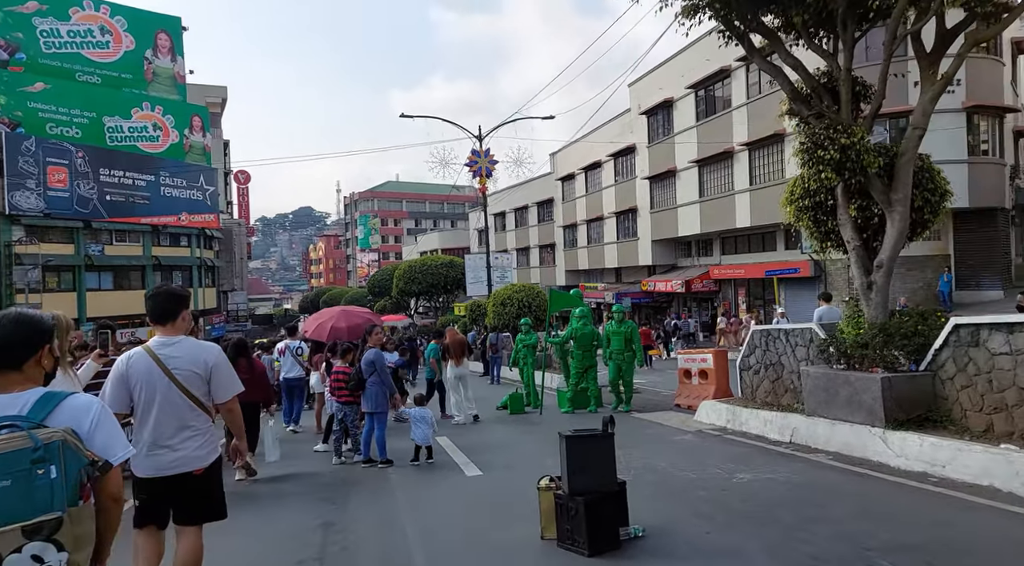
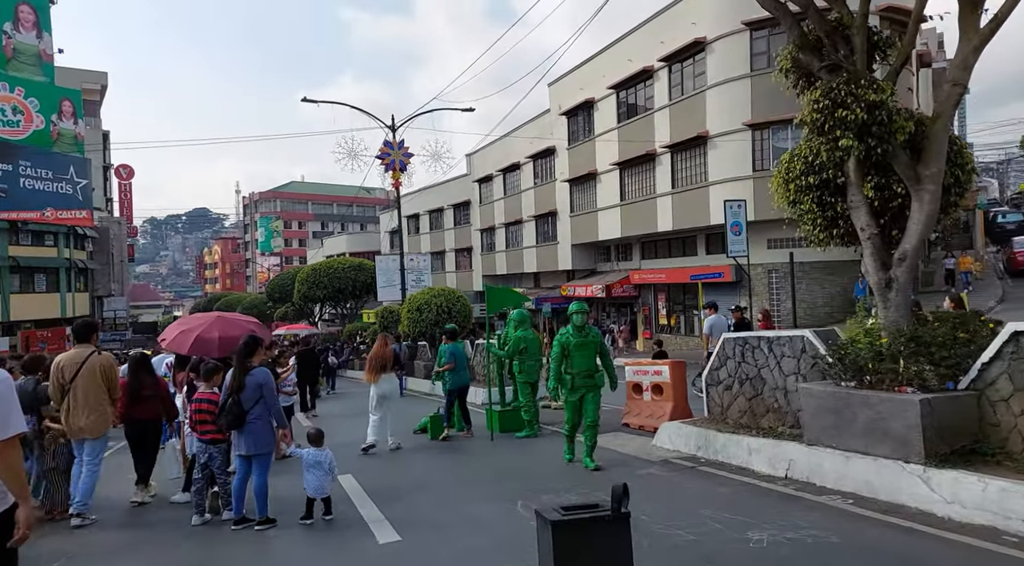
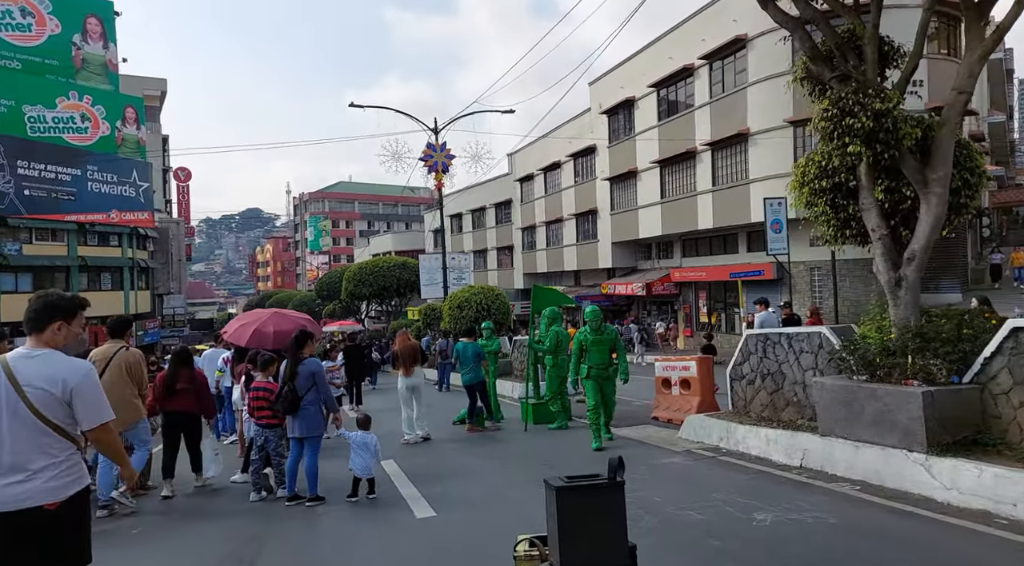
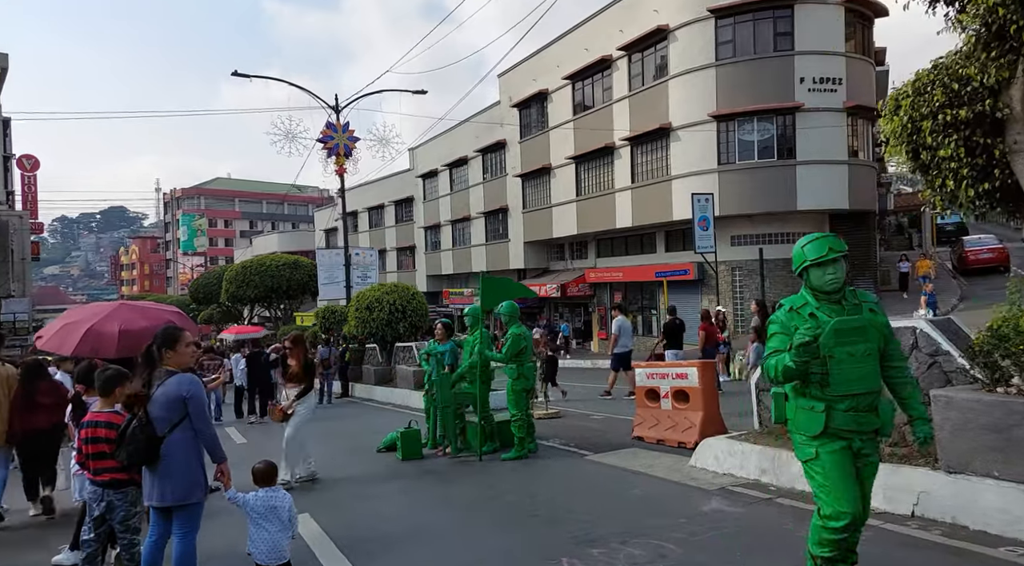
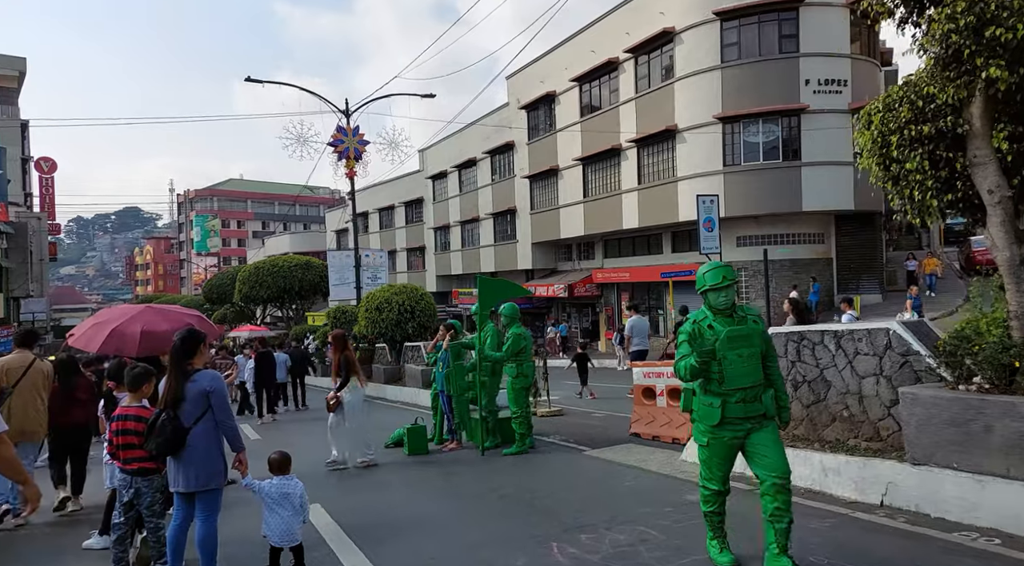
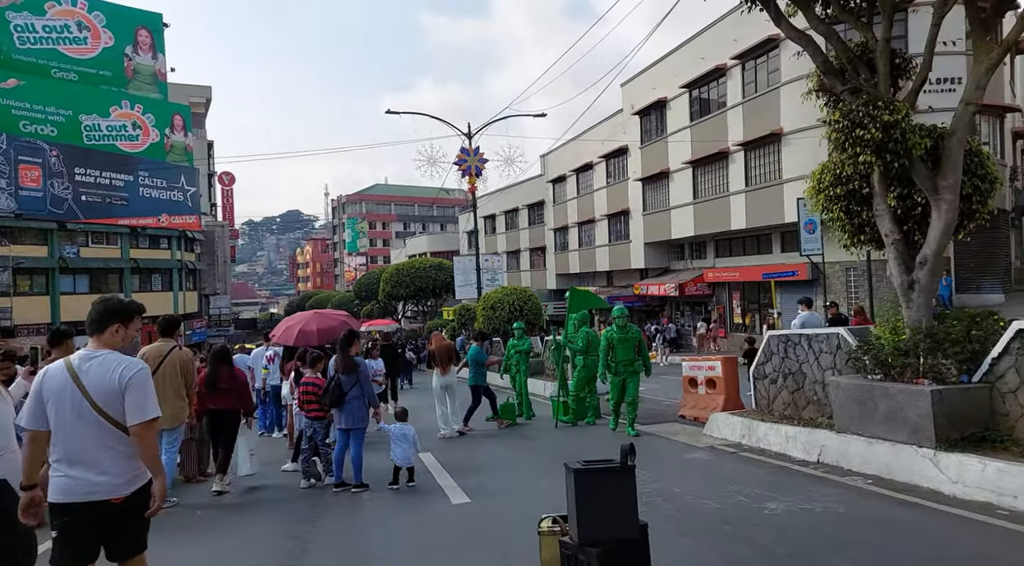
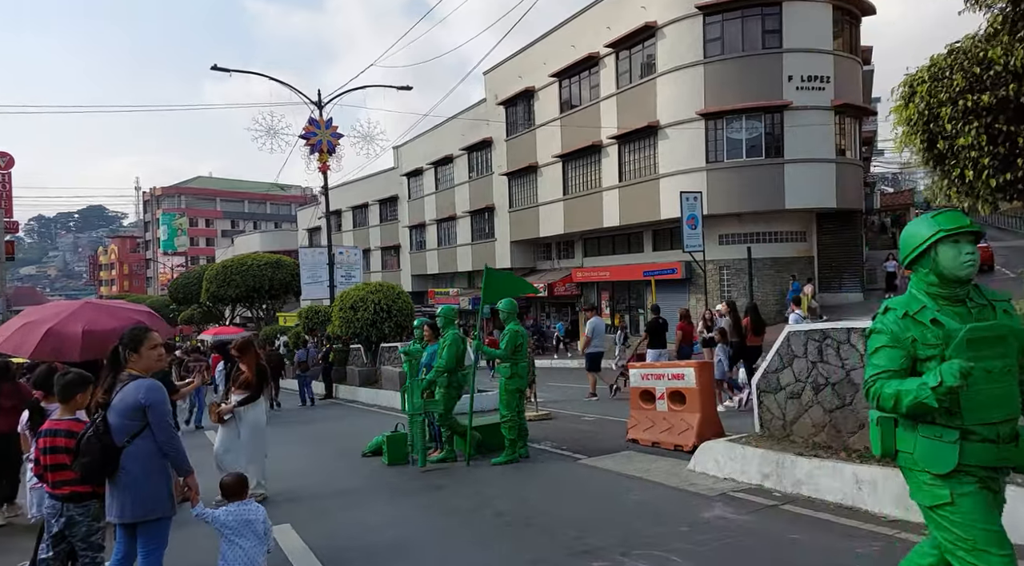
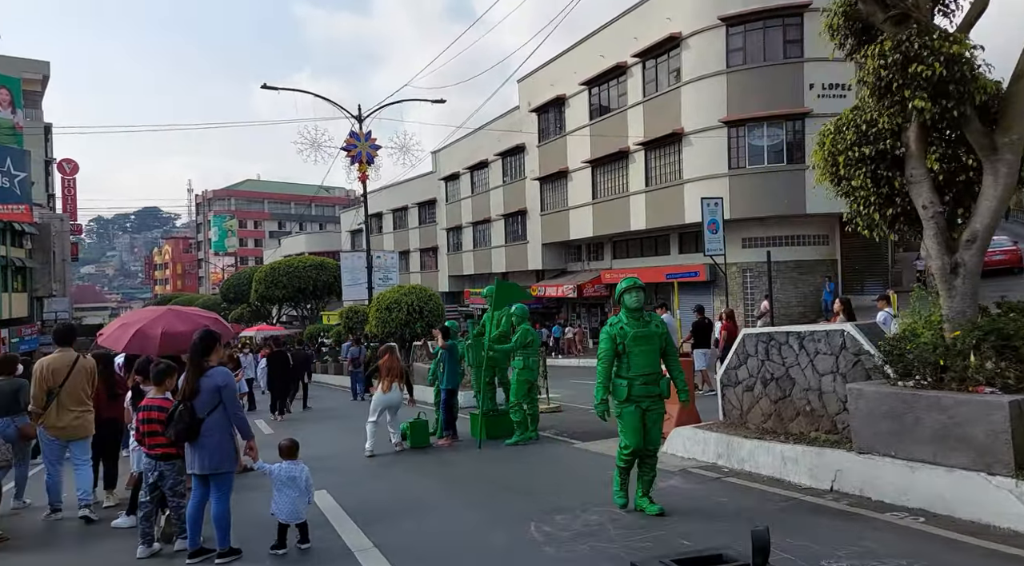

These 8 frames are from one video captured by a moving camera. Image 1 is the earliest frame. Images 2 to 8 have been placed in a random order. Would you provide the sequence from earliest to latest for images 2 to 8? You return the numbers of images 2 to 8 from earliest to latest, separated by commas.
6, 3, 2, 8, 5, 4, 7
